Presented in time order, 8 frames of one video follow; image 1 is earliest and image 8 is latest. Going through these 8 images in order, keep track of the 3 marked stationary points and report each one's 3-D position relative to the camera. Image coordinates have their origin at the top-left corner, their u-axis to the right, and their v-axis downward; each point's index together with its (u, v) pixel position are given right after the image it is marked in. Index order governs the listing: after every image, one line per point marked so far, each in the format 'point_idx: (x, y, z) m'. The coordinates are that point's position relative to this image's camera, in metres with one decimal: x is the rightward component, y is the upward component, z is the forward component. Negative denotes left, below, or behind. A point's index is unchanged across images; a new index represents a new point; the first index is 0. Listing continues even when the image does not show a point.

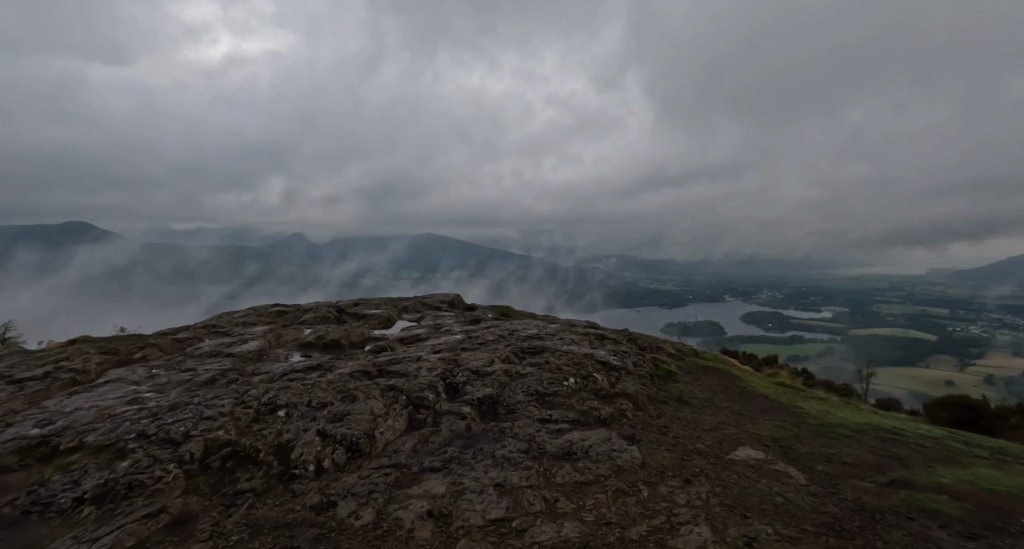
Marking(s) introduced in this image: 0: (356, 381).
0: (-4.3, -3.0, +12.9) m
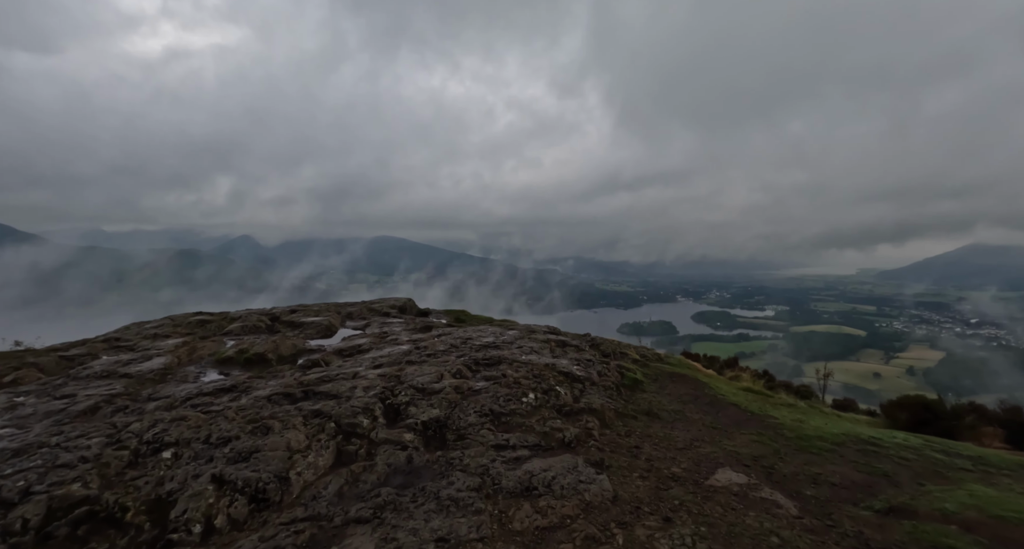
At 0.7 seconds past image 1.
0: (-5.5, -3.0, +10.8) m
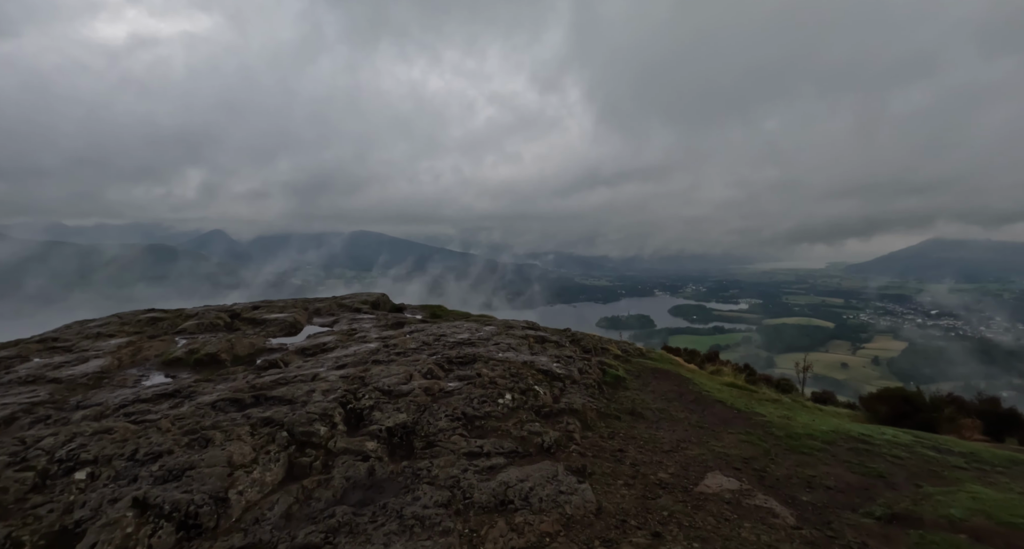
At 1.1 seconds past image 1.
0: (-6.0, -2.9, +9.6) m
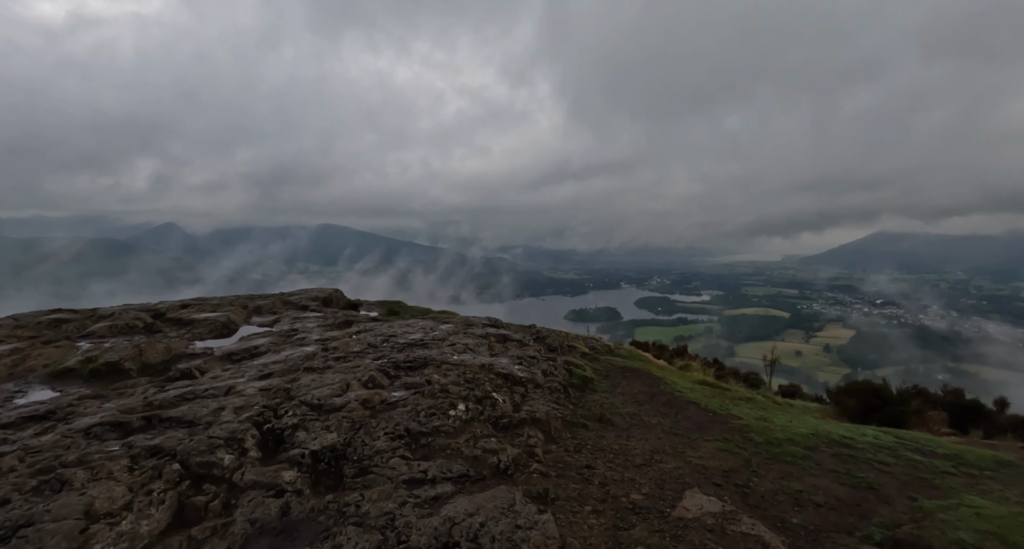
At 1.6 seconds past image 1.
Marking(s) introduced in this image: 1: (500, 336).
0: (-6.9, -2.8, +7.7) m
1: (-0.5, -2.3, +17.3) m
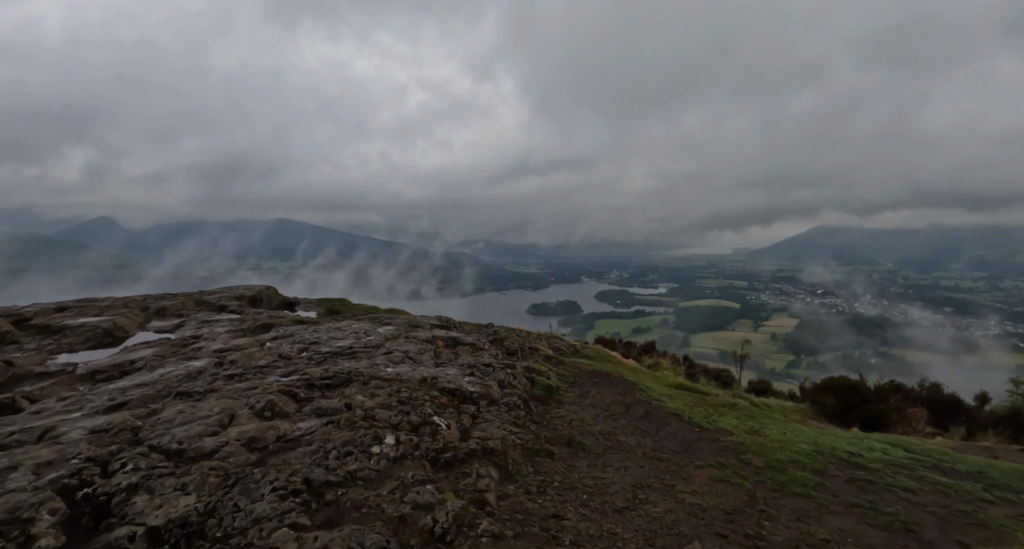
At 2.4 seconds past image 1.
0: (-7.6, -2.7, +4.6) m
1: (-2.0, -2.0, +14.8) m
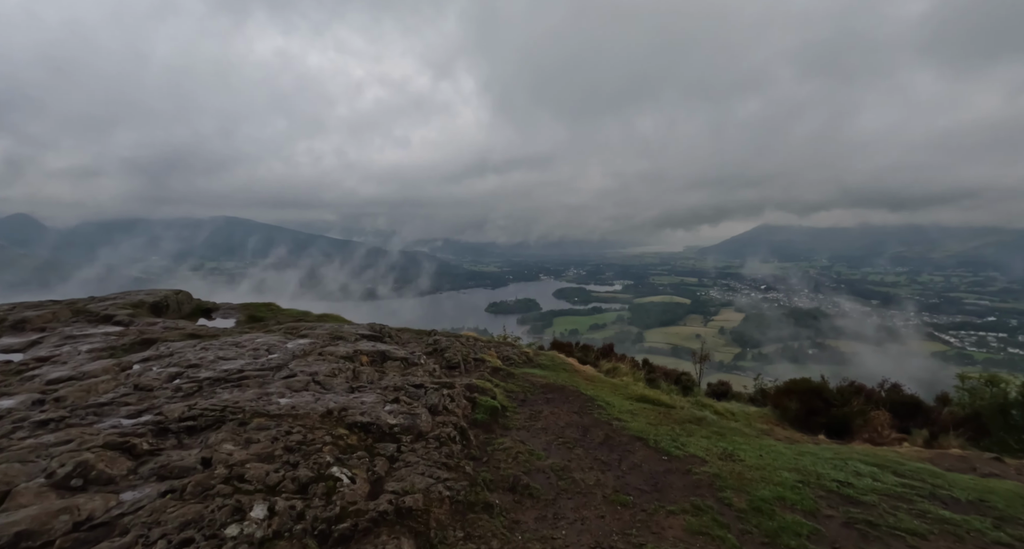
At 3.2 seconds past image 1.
0: (-8.3, -2.8, +1.9) m
1: (-3.6, -2.1, +12.5) m
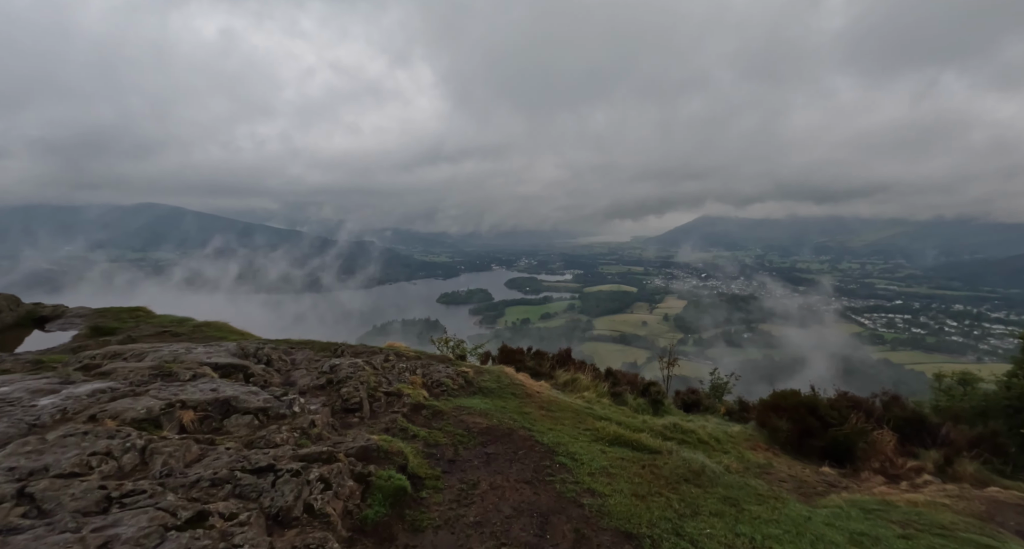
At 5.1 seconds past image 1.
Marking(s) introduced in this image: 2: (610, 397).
0: (-8.6, -3.2, -3.2) m
1: (-5.0, -2.2, +7.8) m
2: (+4.2, -4.8, +18.6) m
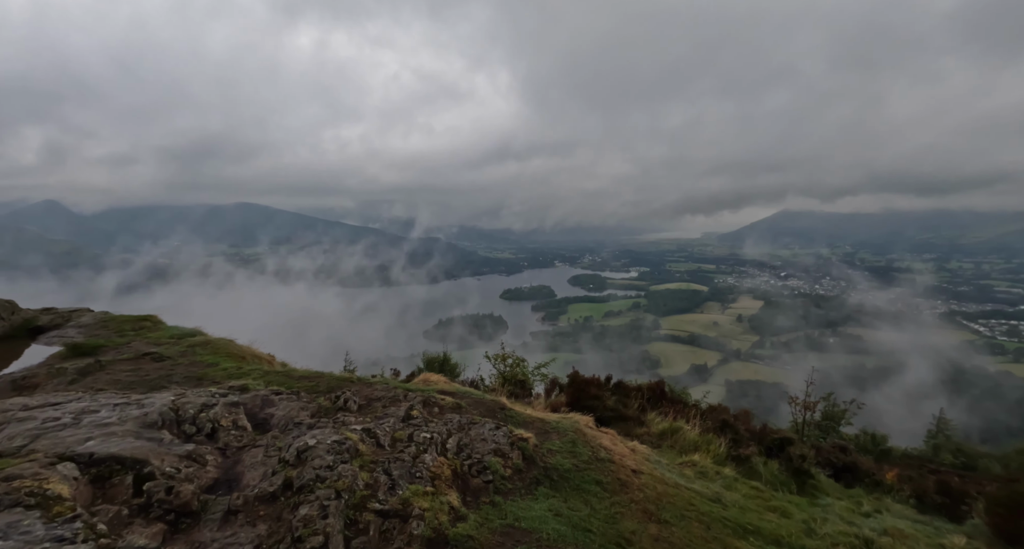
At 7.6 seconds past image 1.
0: (-9.2, -3.5, -7.1) m
1: (-4.2, -2.5, +3.3) m
2: (+6.4, -5.2, +12.8) m
